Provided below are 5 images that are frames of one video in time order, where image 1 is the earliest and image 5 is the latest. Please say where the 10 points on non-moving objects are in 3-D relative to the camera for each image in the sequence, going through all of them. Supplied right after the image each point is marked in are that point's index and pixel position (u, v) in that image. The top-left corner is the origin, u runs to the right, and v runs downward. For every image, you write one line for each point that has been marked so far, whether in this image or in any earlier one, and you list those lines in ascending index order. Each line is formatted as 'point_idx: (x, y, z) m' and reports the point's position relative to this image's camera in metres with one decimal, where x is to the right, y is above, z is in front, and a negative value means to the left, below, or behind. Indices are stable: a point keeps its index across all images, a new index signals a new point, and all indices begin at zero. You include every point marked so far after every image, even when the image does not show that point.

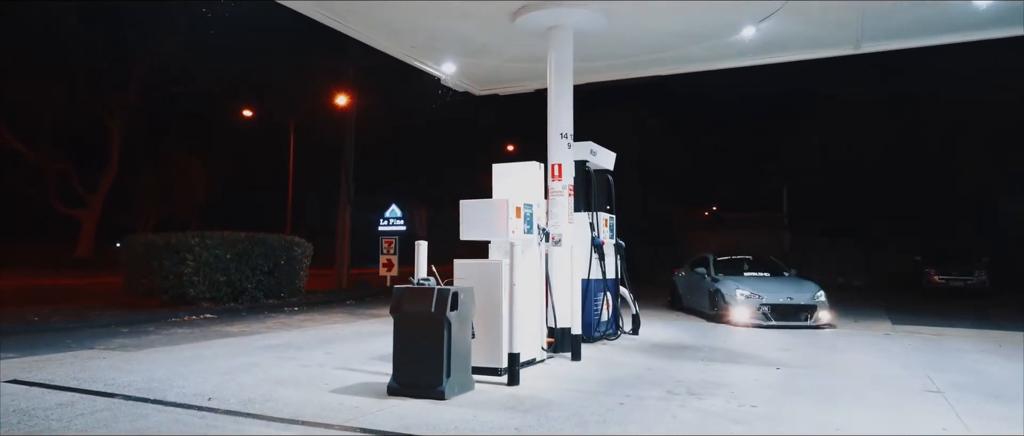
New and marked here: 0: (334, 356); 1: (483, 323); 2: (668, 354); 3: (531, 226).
0: (-2.1, -1.6, +8.2) m
1: (-0.3, -1.1, +7.0) m
2: (+2.0, -1.7, +8.8) m
3: (+0.2, -0.1, +7.5) m
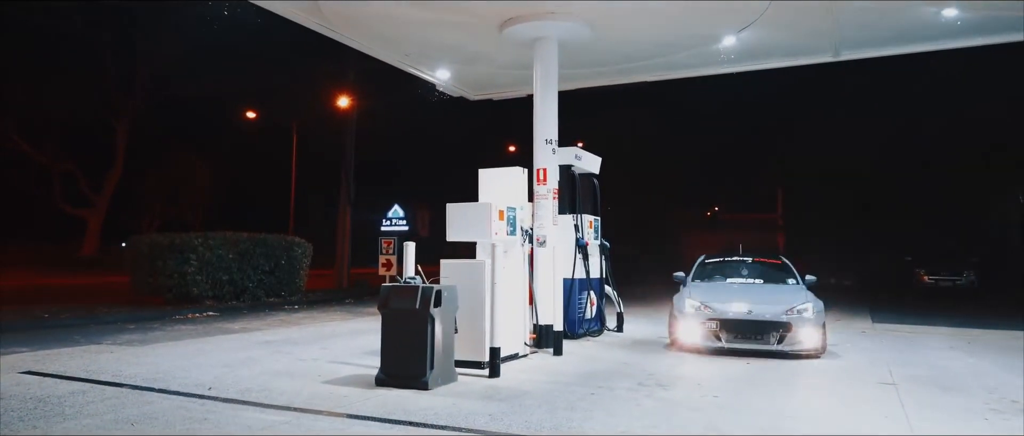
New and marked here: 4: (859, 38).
0: (-2.3, -1.6, +8.6) m
1: (-0.5, -1.1, +7.5) m
2: (+1.8, -1.7, +9.3) m
3: (0.0, -0.1, +8.0) m
4: (+5.5, +2.9, +11.2) m
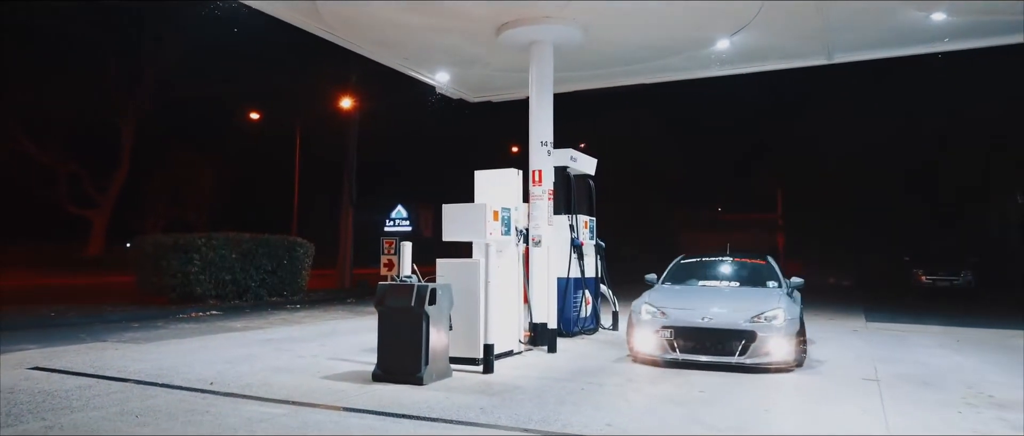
0: (-2.3, -1.6, +8.8) m
1: (-0.6, -1.1, +7.7) m
2: (+1.7, -1.8, +9.5) m
3: (0.0, -0.1, +8.2) m
4: (+5.5, +2.9, +11.4) m
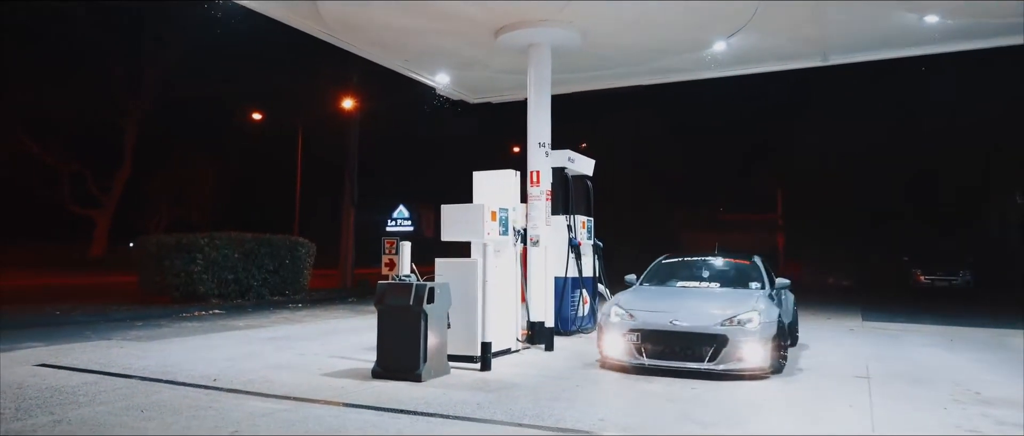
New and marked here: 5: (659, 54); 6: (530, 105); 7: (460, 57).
0: (-2.3, -1.6, +9.0) m
1: (-0.6, -1.1, +7.8) m
2: (+1.7, -1.8, +9.6) m
3: (-0.1, -0.1, +8.3) m
4: (+5.5, +2.9, +11.5) m
5: (+2.5, +2.8, +11.9) m
6: (+0.3, +1.6, +10.1) m
7: (-0.9, +2.7, +11.8) m
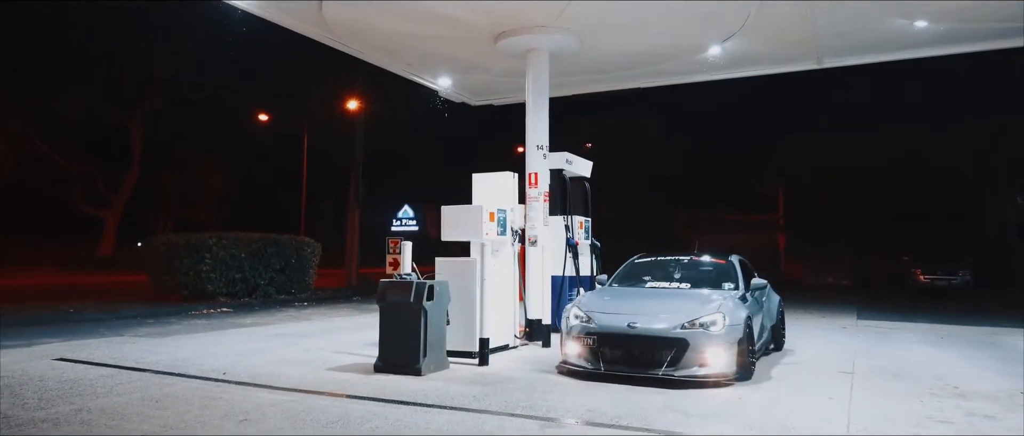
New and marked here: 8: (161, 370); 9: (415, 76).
0: (-2.4, -1.7, +9.3) m
1: (-0.6, -1.1, +8.1) m
2: (+1.7, -1.8, +9.9) m
3: (-0.1, -0.1, +8.6) m
4: (+5.5, +2.9, +11.8) m
5: (+2.5, +2.8, +12.1) m
6: (+0.2, +1.6, +10.4) m
7: (-0.9, +2.7, +12.1) m
8: (-3.6, -1.6, +7.1) m
9: (-1.9, +2.7, +13.5) m
